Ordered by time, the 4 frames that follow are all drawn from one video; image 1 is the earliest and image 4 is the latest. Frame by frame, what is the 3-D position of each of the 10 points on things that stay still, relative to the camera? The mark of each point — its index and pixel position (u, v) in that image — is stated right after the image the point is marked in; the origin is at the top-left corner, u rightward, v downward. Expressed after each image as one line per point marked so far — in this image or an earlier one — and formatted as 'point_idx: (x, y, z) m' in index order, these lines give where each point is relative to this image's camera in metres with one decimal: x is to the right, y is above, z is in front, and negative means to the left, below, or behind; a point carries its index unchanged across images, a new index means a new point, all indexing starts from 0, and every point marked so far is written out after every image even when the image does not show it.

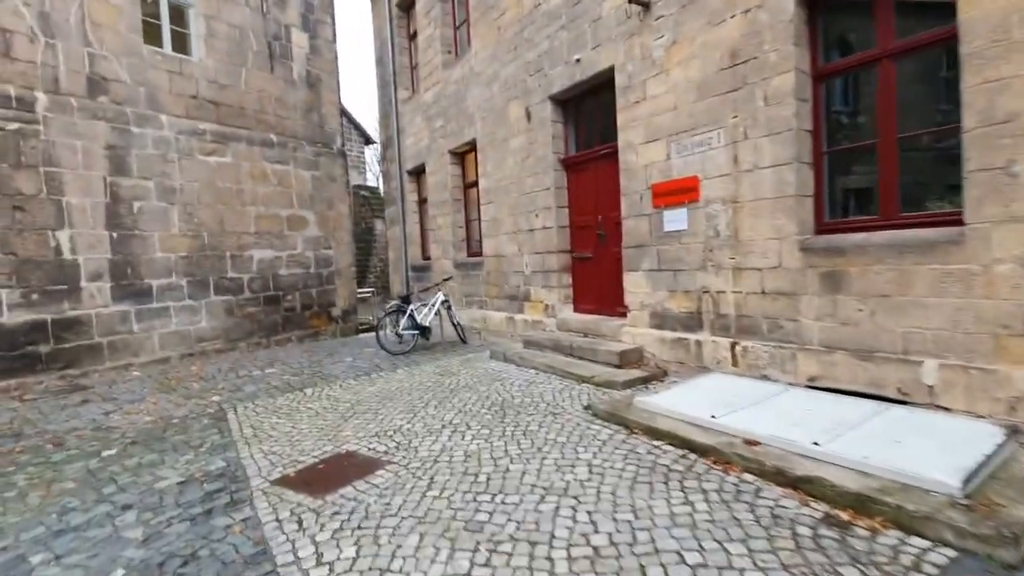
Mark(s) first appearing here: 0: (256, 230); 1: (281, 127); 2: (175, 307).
0: (-4.7, +1.1, +9.4) m
1: (-4.5, +3.1, +9.9) m
2: (-5.5, -0.3, +8.3) m
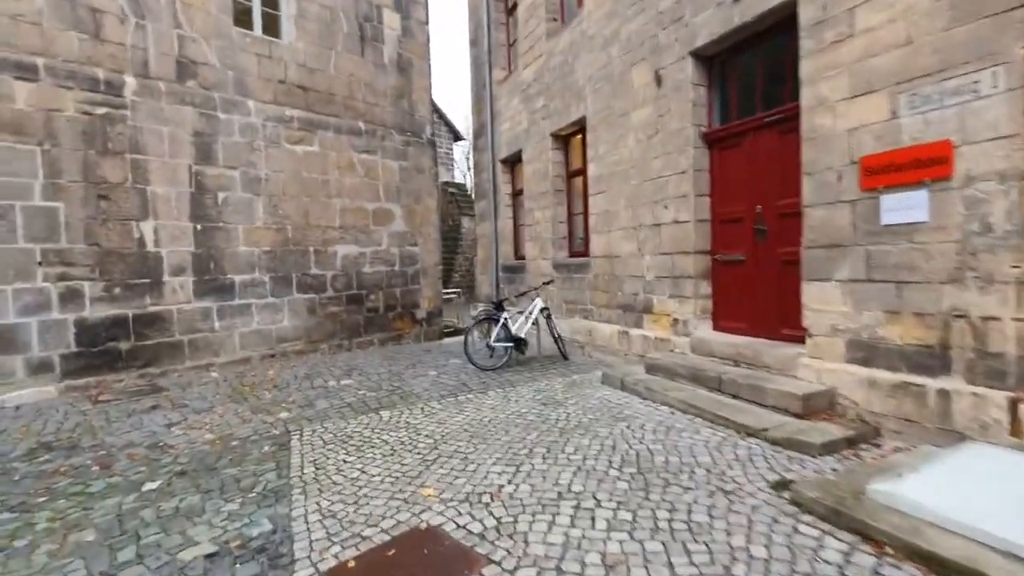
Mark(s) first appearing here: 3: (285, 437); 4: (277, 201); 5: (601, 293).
0: (-3.0, +1.1, +8.7) m
1: (-2.6, +3.2, +9.2) m
2: (-3.9, -0.3, +7.8) m
3: (-2.0, -1.3, +4.4) m
4: (-3.7, +1.4, +8.0) m
5: (+1.1, -0.1, +6.4) m
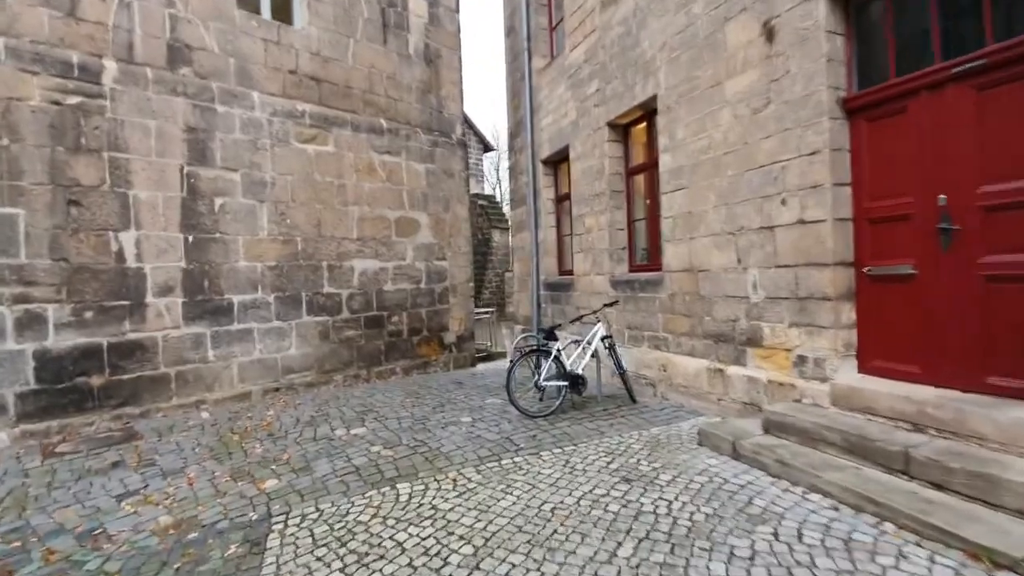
0: (-2.3, +0.8, +7.6) m
1: (-1.9, +2.8, +8.1) m
2: (-3.3, -0.5, +6.6) m
3: (-1.5, -1.5, +3.1) m
4: (-3.1, +1.1, +6.8) m
5: (+1.7, -0.3, +5.0) m
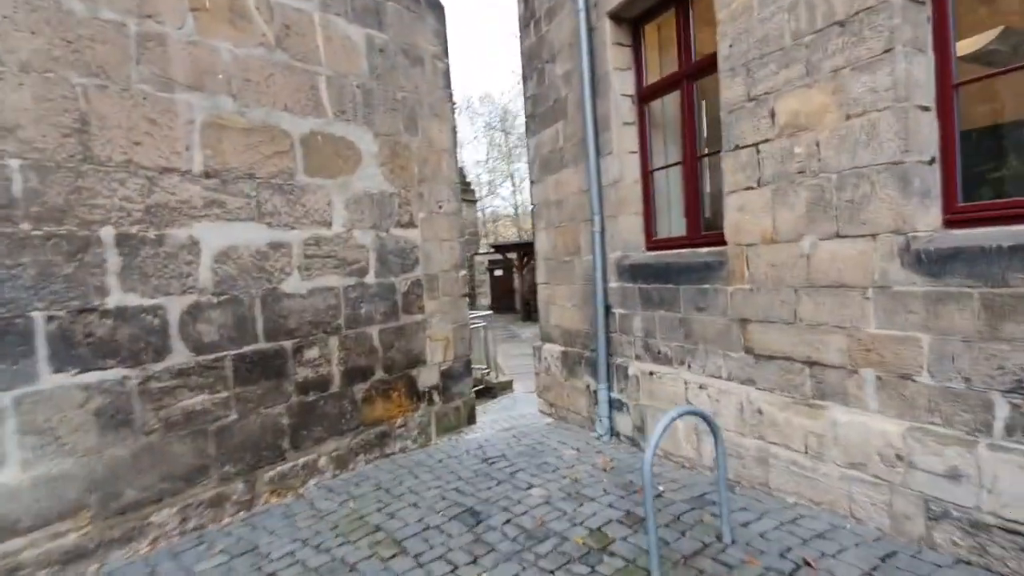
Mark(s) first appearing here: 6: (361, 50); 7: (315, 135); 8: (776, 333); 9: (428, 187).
0: (-1.9, +0.8, +3.2) m
1: (-1.6, +2.8, +3.7) m
2: (-2.8, -0.6, +2.2) m
3: (-0.6, -1.6, -1.1) m
4: (-2.6, +1.0, +2.4) m
5: (+2.3, -0.2, +1.1) m
6: (-1.2, +1.9, +4.0) m
7: (-1.4, +1.1, +3.7) m
8: (+1.5, -0.2, +2.8) m
9: (-0.7, +0.9, +4.4) m
